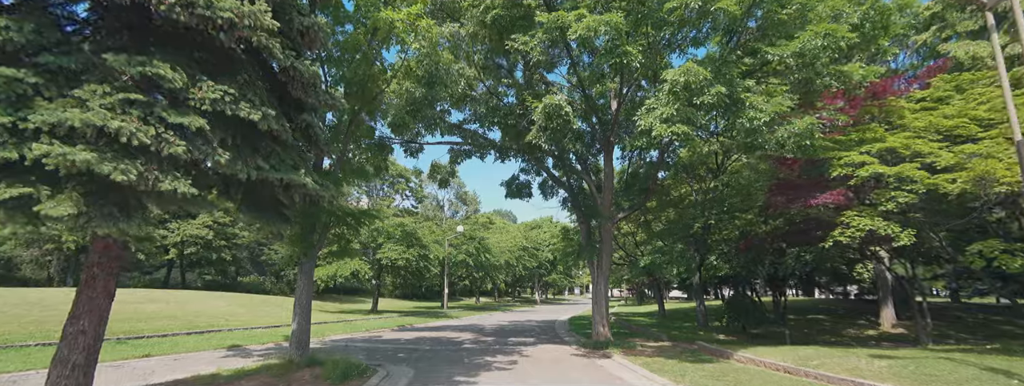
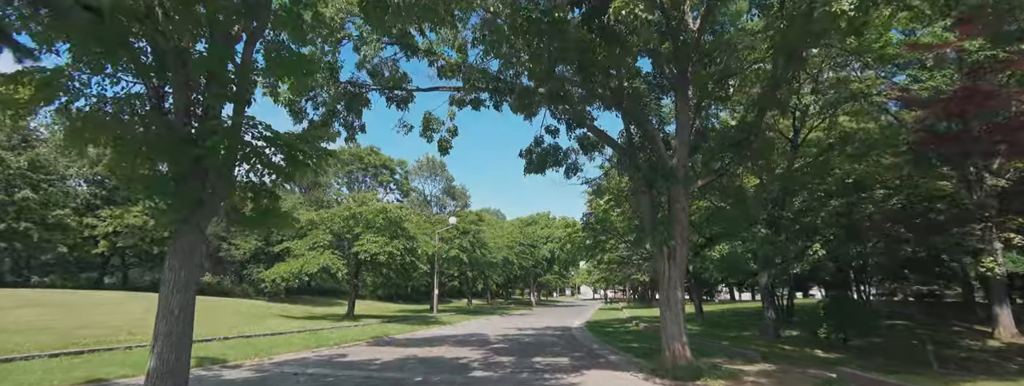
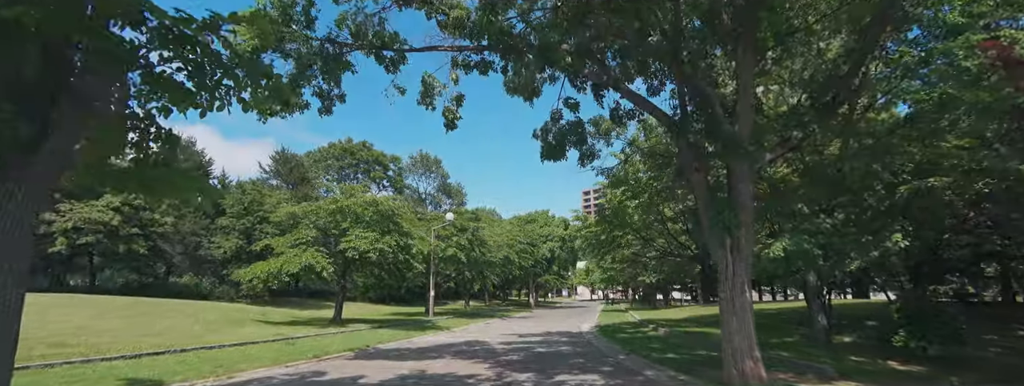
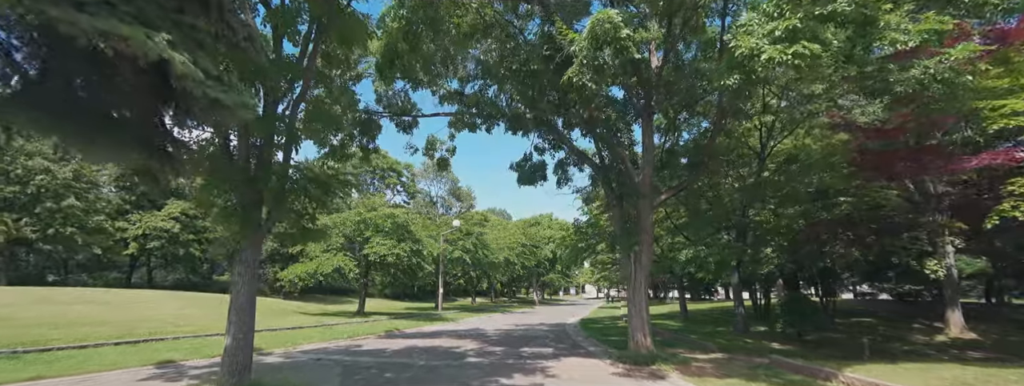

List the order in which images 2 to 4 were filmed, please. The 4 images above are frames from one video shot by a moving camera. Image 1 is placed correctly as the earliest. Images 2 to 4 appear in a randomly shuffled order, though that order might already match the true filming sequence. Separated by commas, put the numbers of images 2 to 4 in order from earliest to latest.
4, 2, 3
